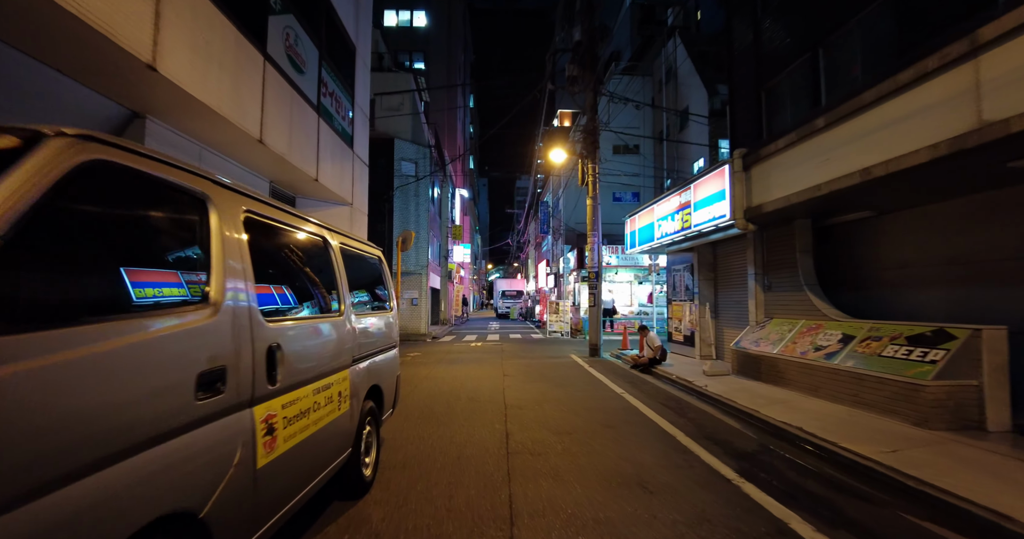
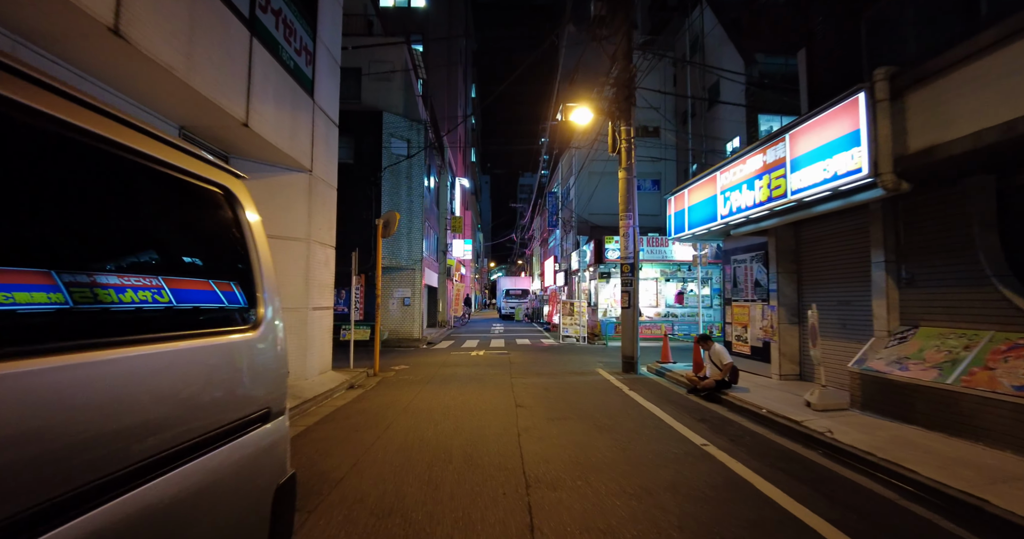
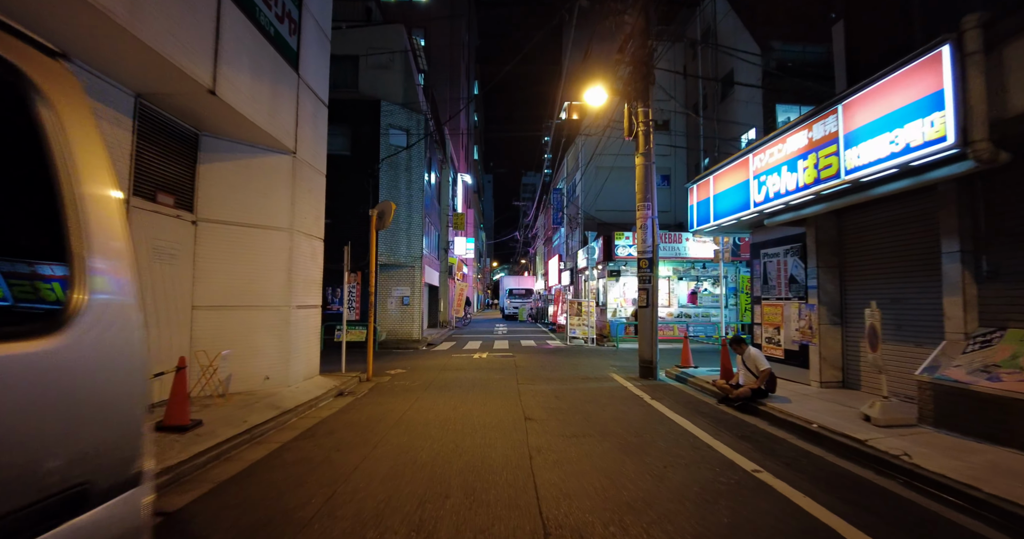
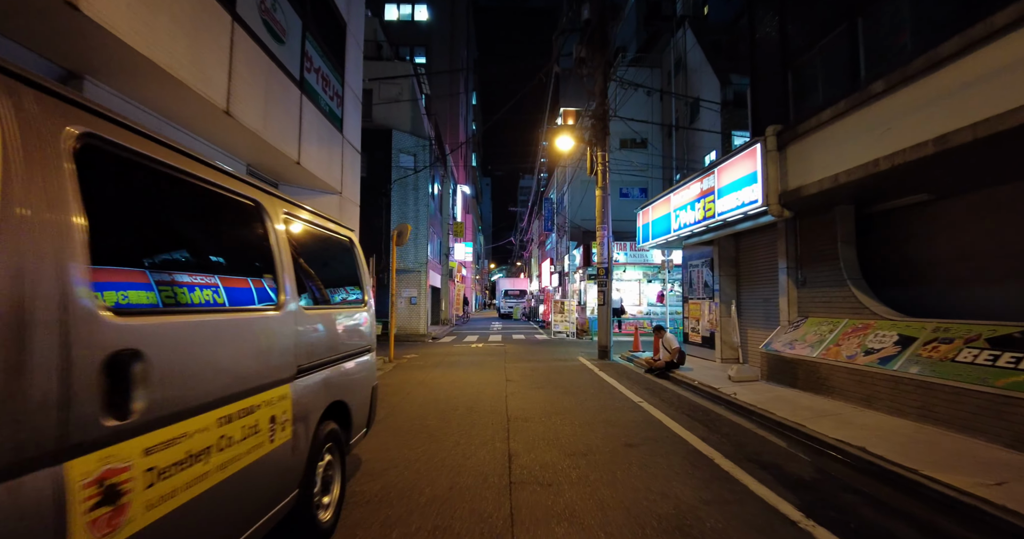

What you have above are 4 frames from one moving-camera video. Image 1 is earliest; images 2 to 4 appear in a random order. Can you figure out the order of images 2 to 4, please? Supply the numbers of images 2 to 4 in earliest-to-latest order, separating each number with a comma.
4, 2, 3
